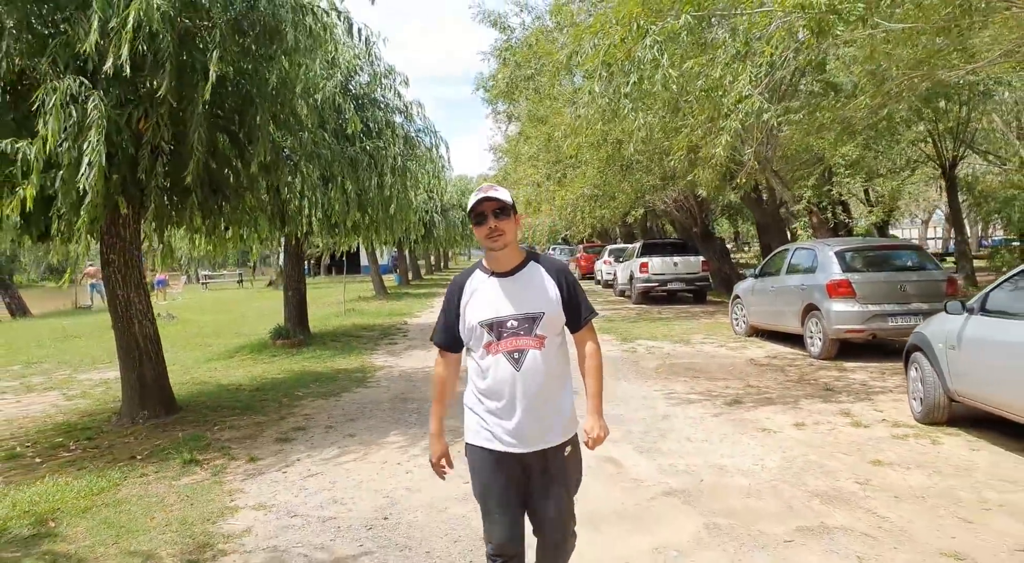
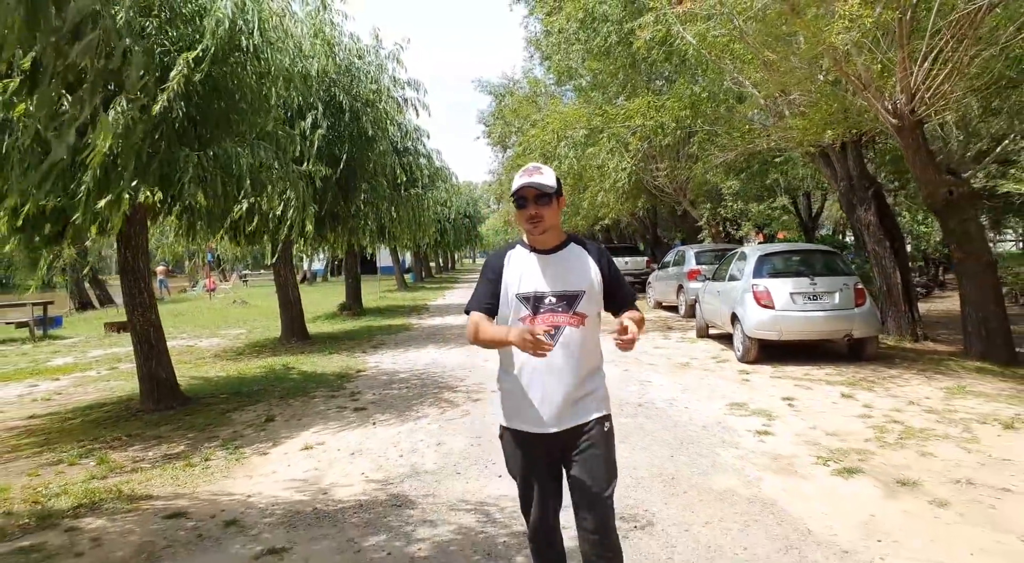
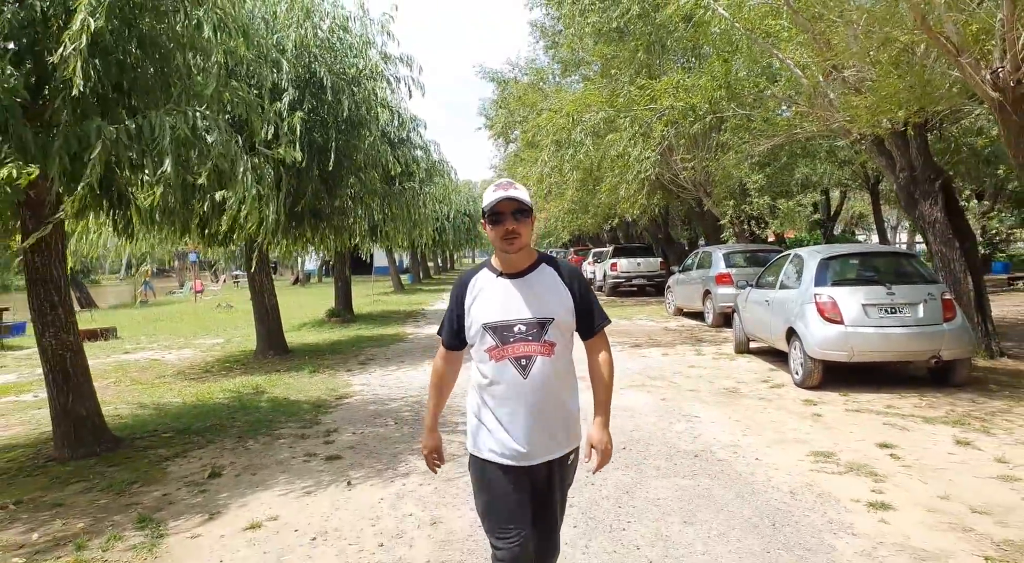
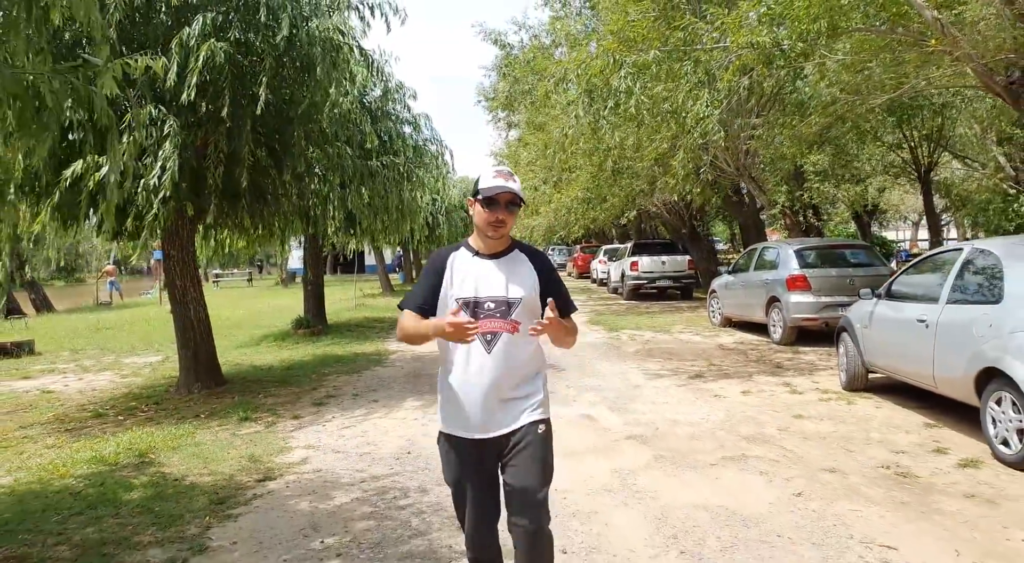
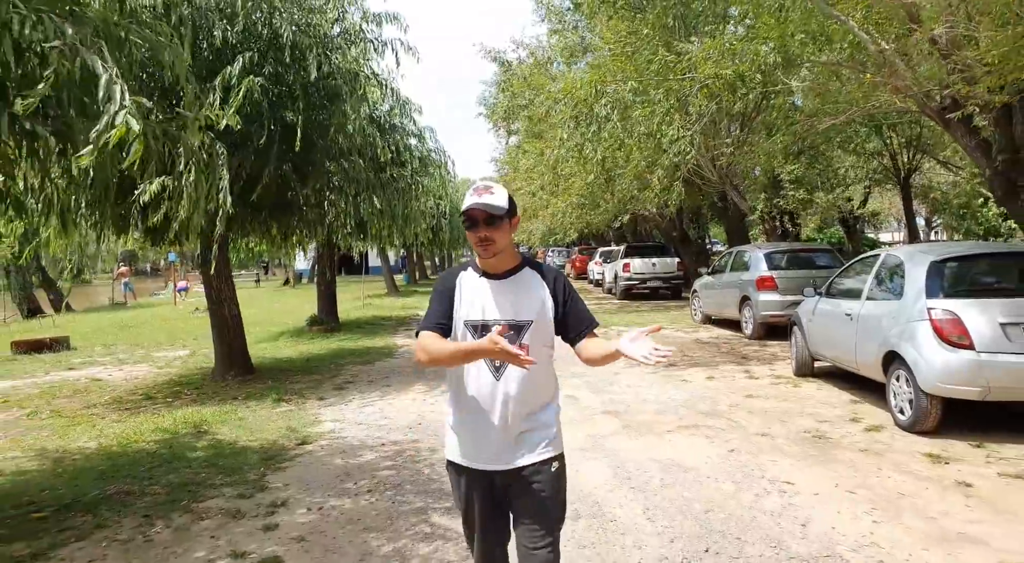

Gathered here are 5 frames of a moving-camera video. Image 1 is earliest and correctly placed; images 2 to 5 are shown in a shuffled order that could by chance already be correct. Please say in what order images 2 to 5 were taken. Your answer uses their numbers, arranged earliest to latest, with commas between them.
4, 5, 3, 2
